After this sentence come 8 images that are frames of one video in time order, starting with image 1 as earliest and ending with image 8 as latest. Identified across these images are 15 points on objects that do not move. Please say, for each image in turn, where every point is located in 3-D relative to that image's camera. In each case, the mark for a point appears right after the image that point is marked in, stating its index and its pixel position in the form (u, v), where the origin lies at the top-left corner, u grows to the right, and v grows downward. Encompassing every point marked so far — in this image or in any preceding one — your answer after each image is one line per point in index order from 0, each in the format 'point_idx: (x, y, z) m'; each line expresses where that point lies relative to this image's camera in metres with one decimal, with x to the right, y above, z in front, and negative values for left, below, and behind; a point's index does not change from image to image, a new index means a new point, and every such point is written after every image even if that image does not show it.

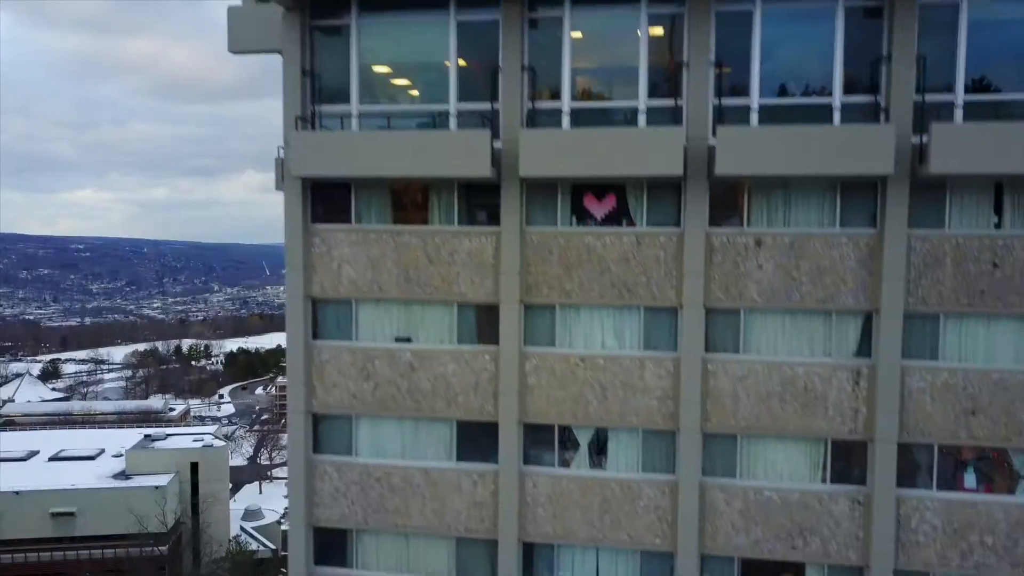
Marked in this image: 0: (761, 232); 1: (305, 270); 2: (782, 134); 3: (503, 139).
0: (+2.4, +0.5, +6.1) m
1: (-2.2, +0.2, +6.7) m
2: (+2.5, +1.4, +5.7) m
3: (-0.1, +1.5, +6.3) m
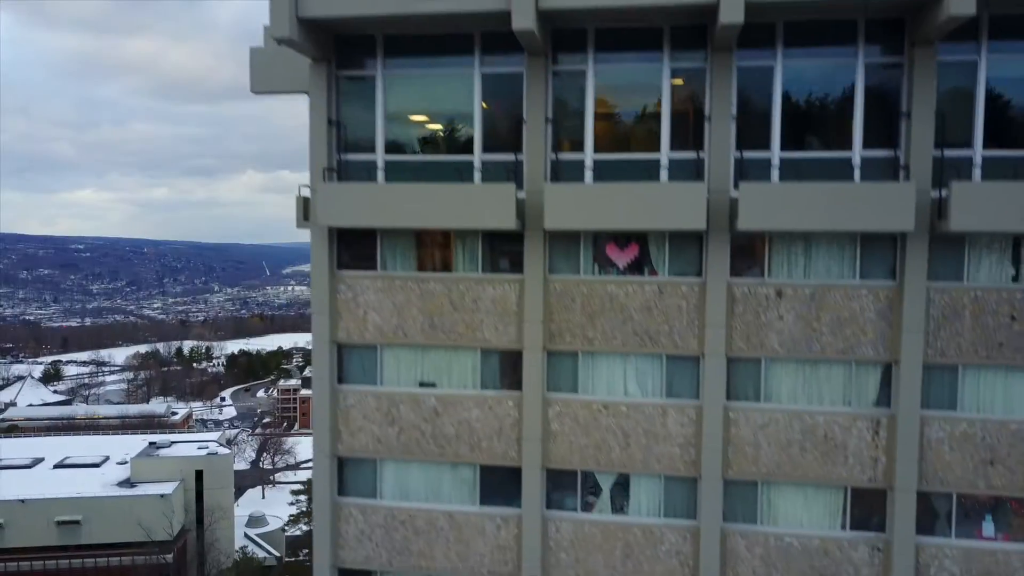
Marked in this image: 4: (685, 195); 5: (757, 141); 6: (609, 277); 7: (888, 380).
0: (+2.7, 0.0, +6.2) m
1: (-2.0, -0.3, +6.8) m
2: (+2.7, +0.9, +5.8) m
3: (+0.2, +1.0, +6.4) m
4: (+1.6, +0.9, +5.9) m
5: (+2.5, +1.5, +6.2) m
6: (+1.0, +0.1, +6.4) m
7: (+3.7, -0.9, +6.1) m
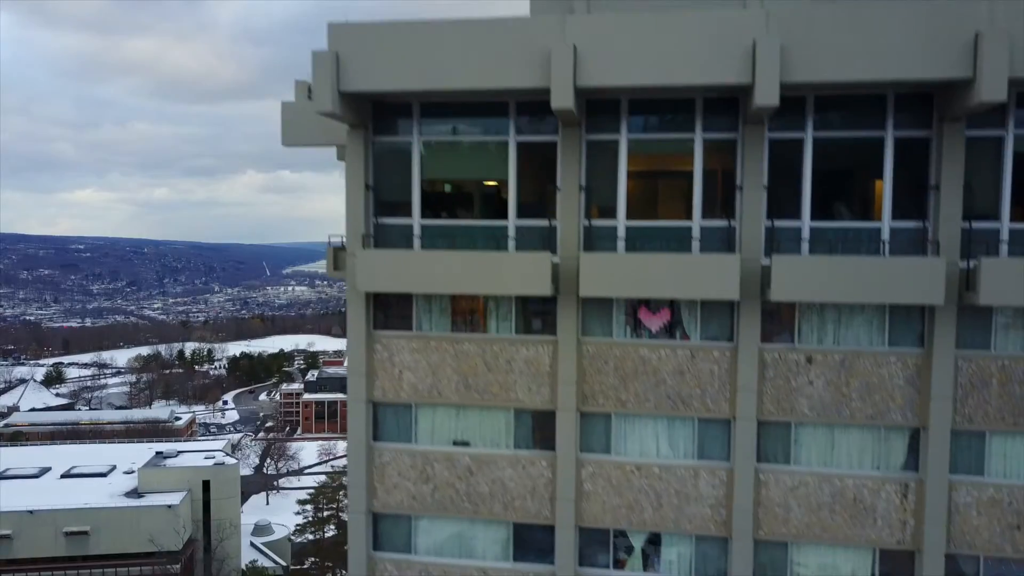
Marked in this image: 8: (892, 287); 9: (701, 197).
0: (+3.0, -0.6, +6.3) m
1: (-1.6, -1.0, +6.9) m
2: (+3.1, +0.2, +5.9) m
3: (+0.5, +0.3, +6.5) m
4: (+2.0, +0.2, +6.0) m
5: (+2.8, +0.8, +6.3) m
6: (+1.4, -0.6, +6.5) m
7: (+4.1, -1.6, +6.3) m
8: (+3.6, 0.0, +5.8) m
9: (+2.0, +0.9, +6.4) m
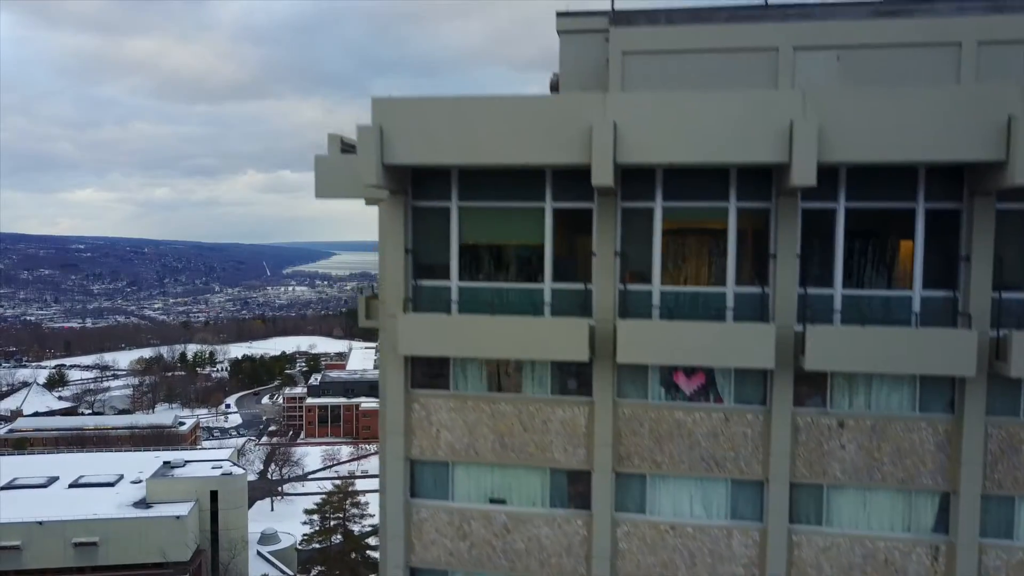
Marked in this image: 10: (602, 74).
0: (+3.4, -1.3, +6.4) m
1: (-1.2, -1.7, +7.1) m
2: (+3.5, -0.4, +6.0) m
3: (+0.9, -0.3, +6.7) m
4: (+2.4, -0.5, +6.2) m
5: (+3.2, +0.1, +6.5) m
6: (+1.8, -1.2, +6.7) m
7: (+4.5, -2.3, +6.4) m
8: (+4.0, -0.7, +6.0) m
9: (+2.4, +0.3, +6.6) m
10: (+1.2, +2.9, +8.2) m
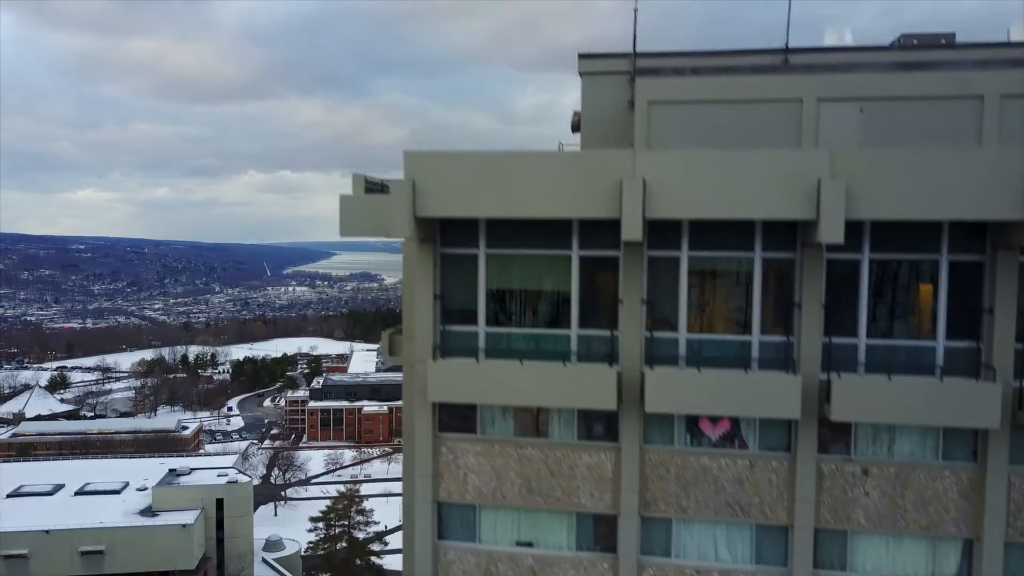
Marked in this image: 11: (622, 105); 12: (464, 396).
0: (+3.7, -1.8, +6.5) m
1: (-0.9, -2.2, +7.1) m
2: (+3.8, -1.0, +6.1) m
3: (+1.2, -0.9, +6.8) m
4: (+2.7, -1.0, +6.3) m
5: (+3.5, -0.4, +6.5) m
6: (+2.1, -1.8, +6.8) m
7: (+4.8, -2.8, +6.5) m
8: (+4.3, -1.2, +6.1) m
9: (+2.7, -0.3, +6.6) m
10: (+1.6, +2.4, +8.3) m
11: (+1.5, +2.5, +8.3) m
12: (-0.5, -1.2, +6.7) m
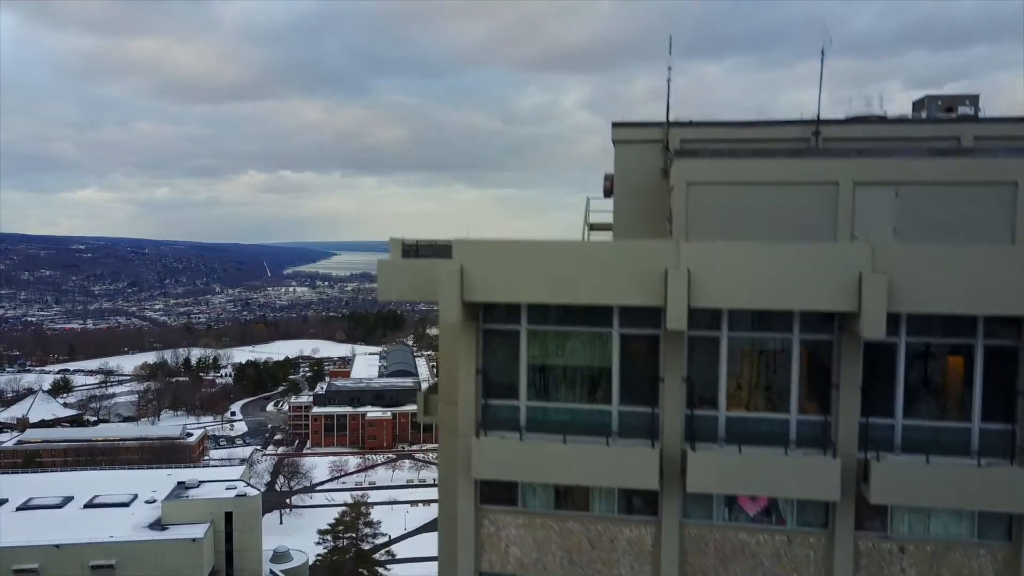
0: (+4.2, -2.7, +6.7) m
1: (-0.4, -3.1, +7.3) m
2: (+4.2, -1.8, +6.3) m
3: (+1.7, -1.7, +6.9) m
4: (+3.2, -1.9, +6.4) m
5: (+4.0, -1.3, +6.7) m
6: (+2.5, -2.6, +6.9) m
7: (+5.3, -3.7, +6.6) m
8: (+4.8, -2.1, +6.2) m
9: (+3.1, -1.1, +6.8) m
10: (+2.0, +1.5, +8.5) m
11: (+2.0, +1.6, +8.5) m
12: (0.0, -2.1, +6.9) m
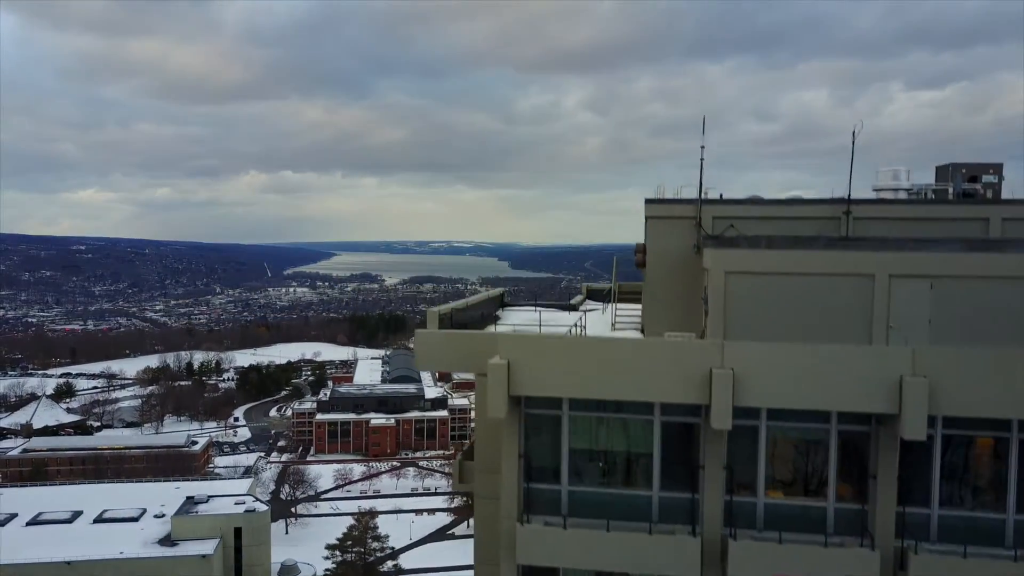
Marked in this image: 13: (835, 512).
0: (+4.7, -3.7, +6.8) m
1: (+0.1, -4.1, +7.5) m
2: (+4.7, -2.9, +6.4) m
3: (+2.2, -2.8, +7.1) m
4: (+3.7, -2.9, +6.6) m
5: (+4.5, -2.3, +6.8) m
6: (+3.0, -3.7, +7.1) m
7: (+5.8, -4.7, +6.8) m
8: (+5.3, -3.1, +6.4) m
9: (+3.6, -2.2, +7.0) m
10: (+2.5, +0.4, +8.6) m
11: (+2.5, +0.6, +8.7) m
12: (+0.5, -3.1, +7.0) m
13: (+3.6, -2.5, +7.0) m
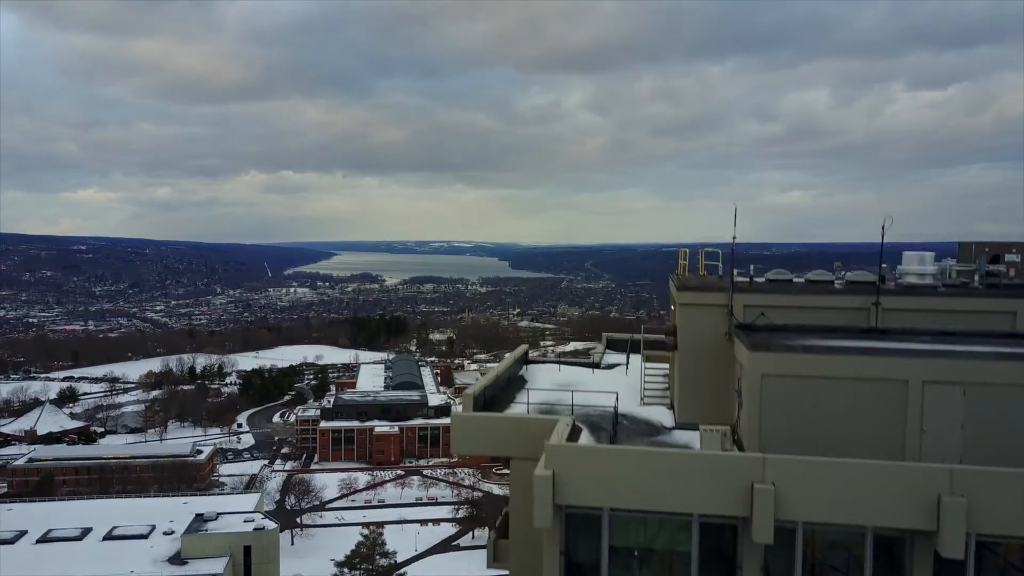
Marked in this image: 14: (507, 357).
0: (+5.2, -5.0, +7.0) m
1: (+0.6, -5.3, +7.6) m
2: (+5.2, -4.1, +6.6) m
3: (+2.7, -4.0, +7.3) m
4: (+4.2, -4.1, +6.8) m
5: (+5.0, -3.6, +7.0) m
6: (+3.5, -4.9, +7.2) m
7: (+6.3, -5.9, +7.0) m
8: (+5.8, -4.3, +6.5) m
9: (+4.1, -3.4, +7.1) m
10: (+3.0, -0.8, +8.8) m
11: (+3.0, -0.7, +8.8) m
12: (+1.0, -4.3, +7.2) m
13: (+4.1, -3.8, +7.1) m
14: (-0.1, -1.3, +11.5) m
